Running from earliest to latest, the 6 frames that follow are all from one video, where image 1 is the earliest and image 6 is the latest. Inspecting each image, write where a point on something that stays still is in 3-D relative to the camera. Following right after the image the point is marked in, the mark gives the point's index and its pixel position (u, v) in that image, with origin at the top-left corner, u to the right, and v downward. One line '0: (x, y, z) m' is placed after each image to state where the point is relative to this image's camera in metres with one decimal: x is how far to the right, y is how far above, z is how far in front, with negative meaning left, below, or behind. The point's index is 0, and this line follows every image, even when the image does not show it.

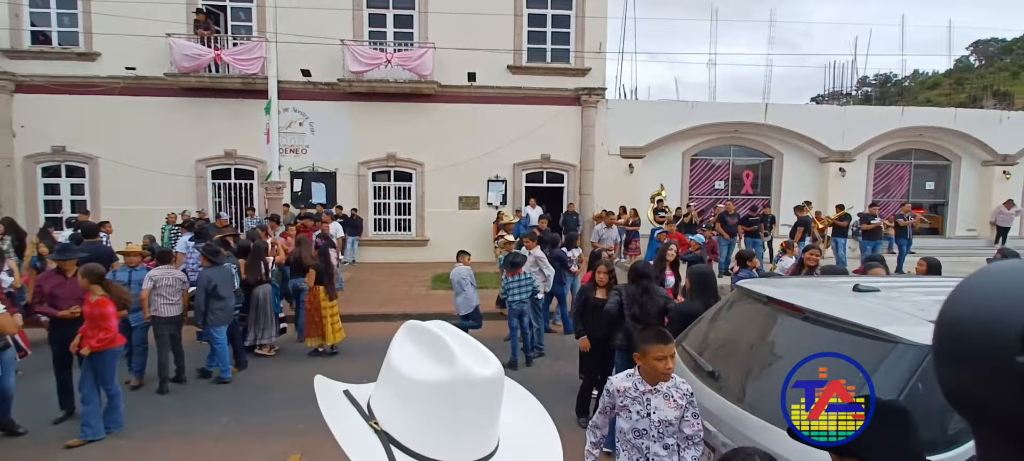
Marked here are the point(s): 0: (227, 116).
0: (-6.2, +2.5, +11.6) m
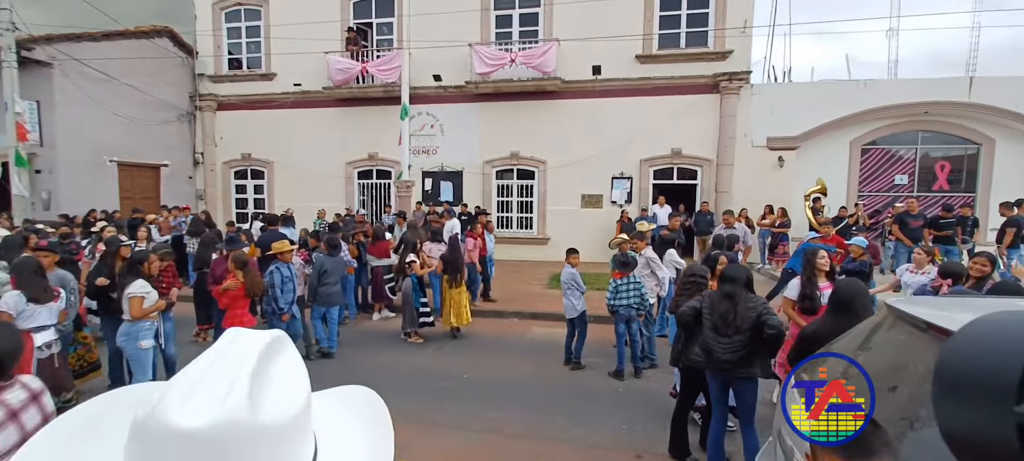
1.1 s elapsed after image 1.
0: (-3.4, +2.6, +12.8) m
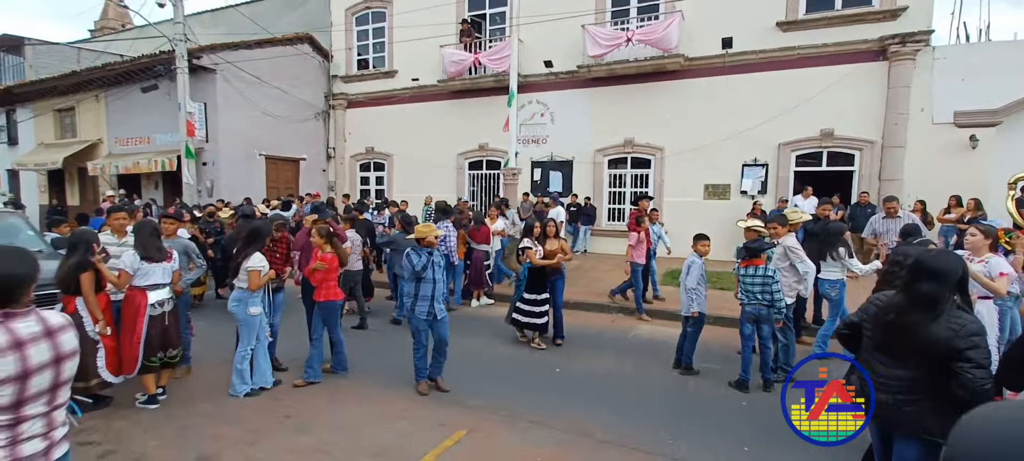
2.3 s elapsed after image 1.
0: (-0.7, +2.8, +12.6) m
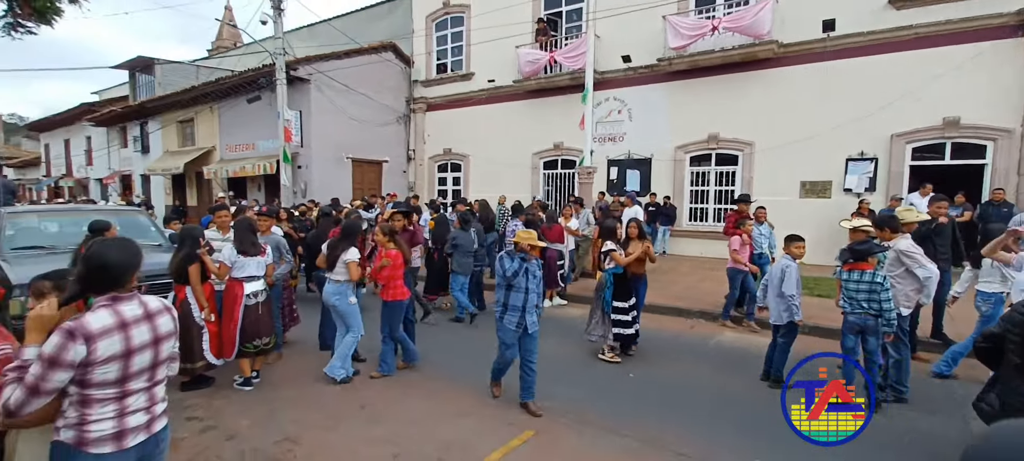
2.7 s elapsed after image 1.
0: (+1.1, +2.8, +12.5) m
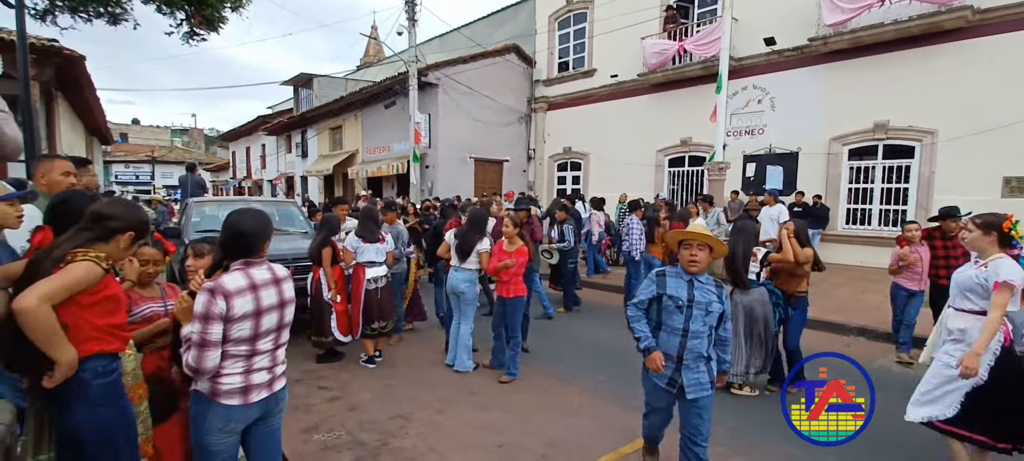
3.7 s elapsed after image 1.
0: (+3.8, +2.7, +11.6) m
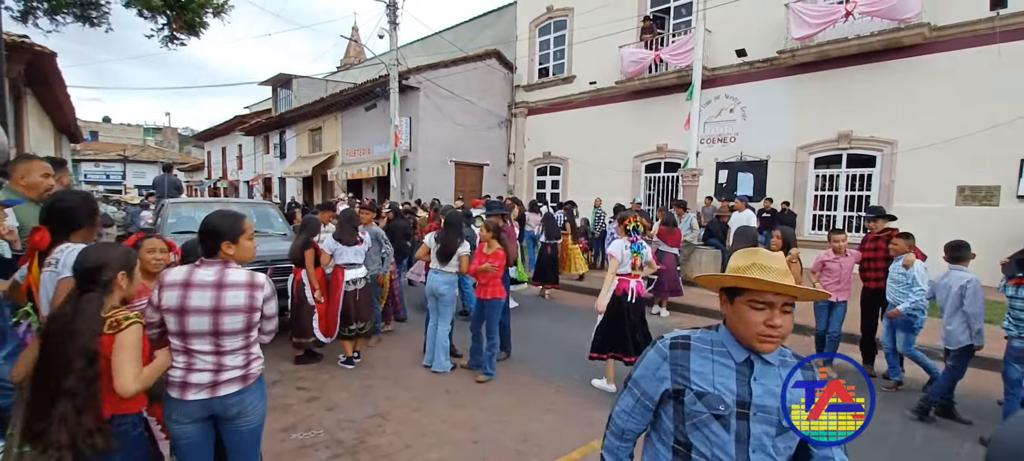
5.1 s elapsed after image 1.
0: (+3.3, +2.6, +11.8) m
